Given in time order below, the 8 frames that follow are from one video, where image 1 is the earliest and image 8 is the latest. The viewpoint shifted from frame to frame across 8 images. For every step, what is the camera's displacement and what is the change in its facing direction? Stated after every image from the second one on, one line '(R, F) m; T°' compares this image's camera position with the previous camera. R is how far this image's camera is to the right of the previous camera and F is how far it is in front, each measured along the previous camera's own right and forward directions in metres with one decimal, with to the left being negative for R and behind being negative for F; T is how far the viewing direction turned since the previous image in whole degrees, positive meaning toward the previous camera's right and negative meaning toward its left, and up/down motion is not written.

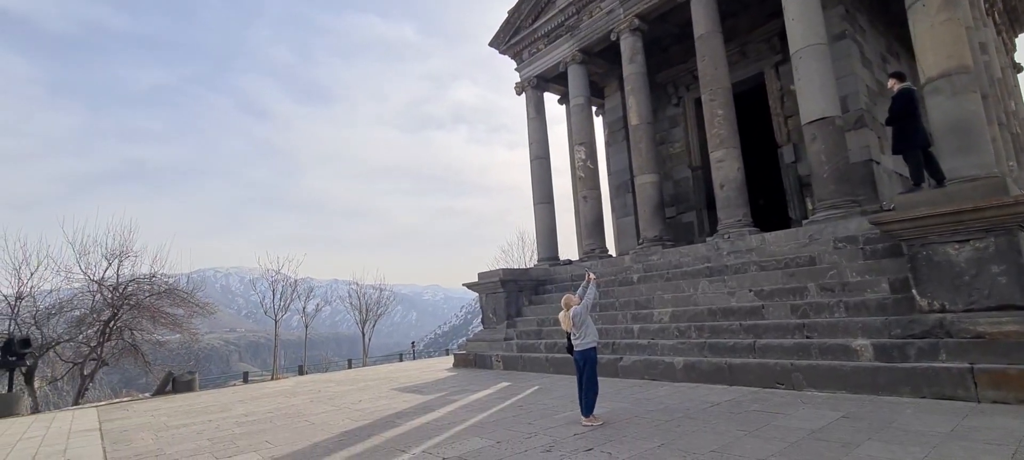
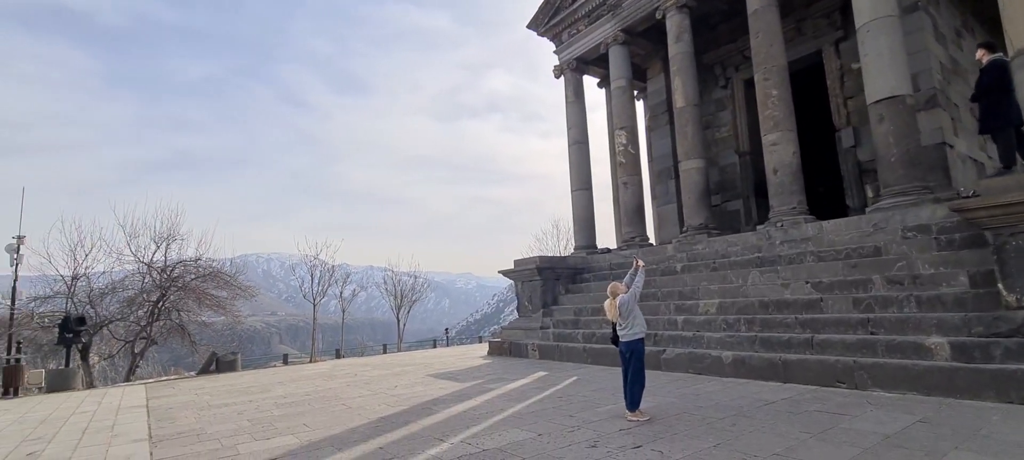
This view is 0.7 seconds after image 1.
(-0.1, +0.3) m; -4°
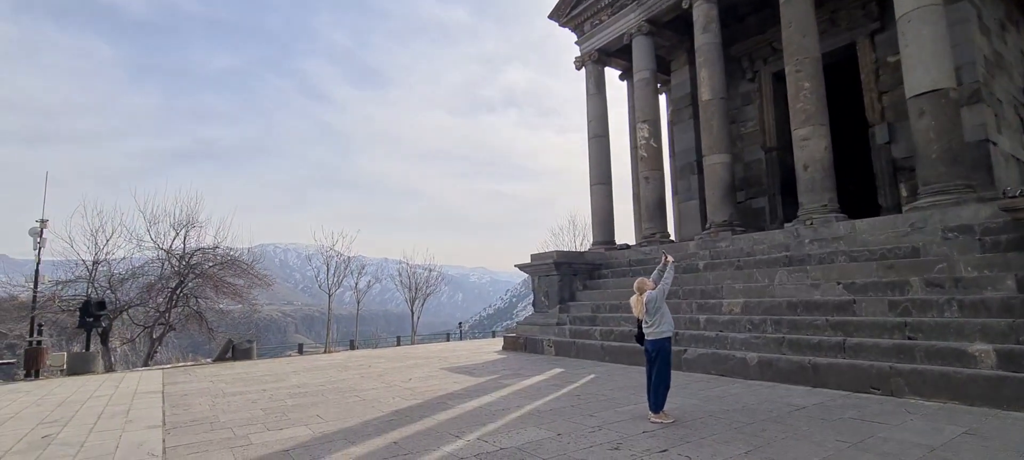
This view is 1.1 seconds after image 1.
(-0.1, +0.2) m; -2°
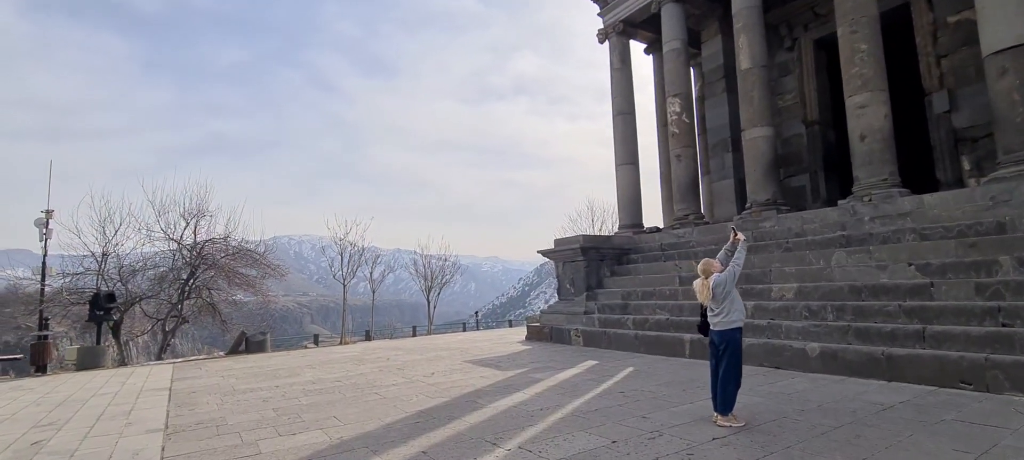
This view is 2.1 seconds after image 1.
(-0.3, +0.7) m; -1°
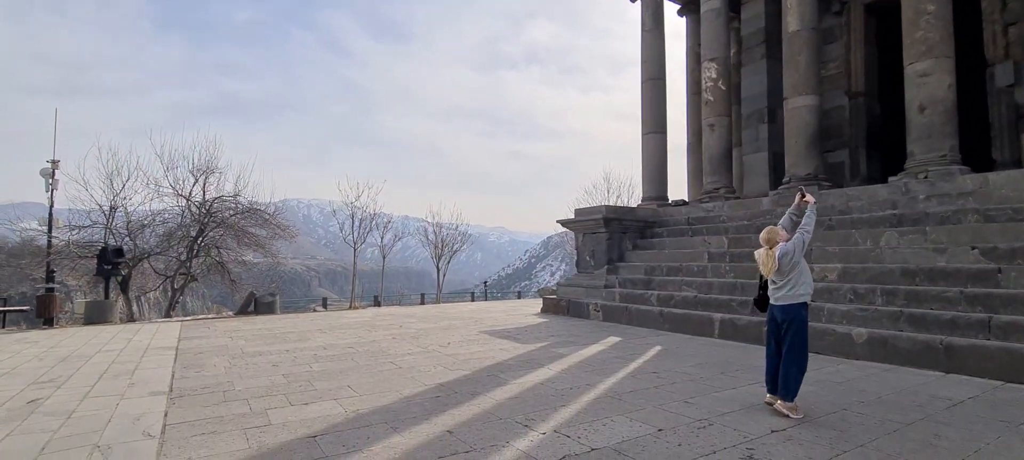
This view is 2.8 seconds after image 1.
(-0.3, +0.5) m; -1°
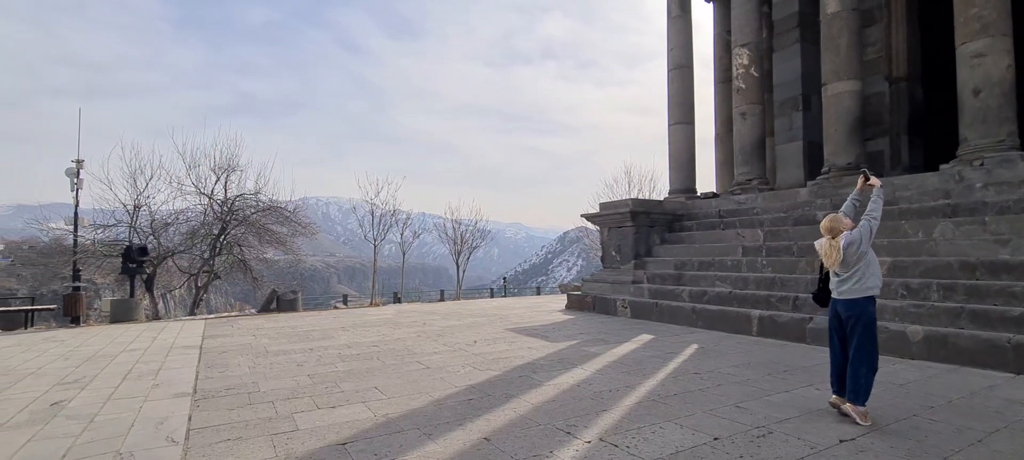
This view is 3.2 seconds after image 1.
(-0.2, +0.3) m; -2°
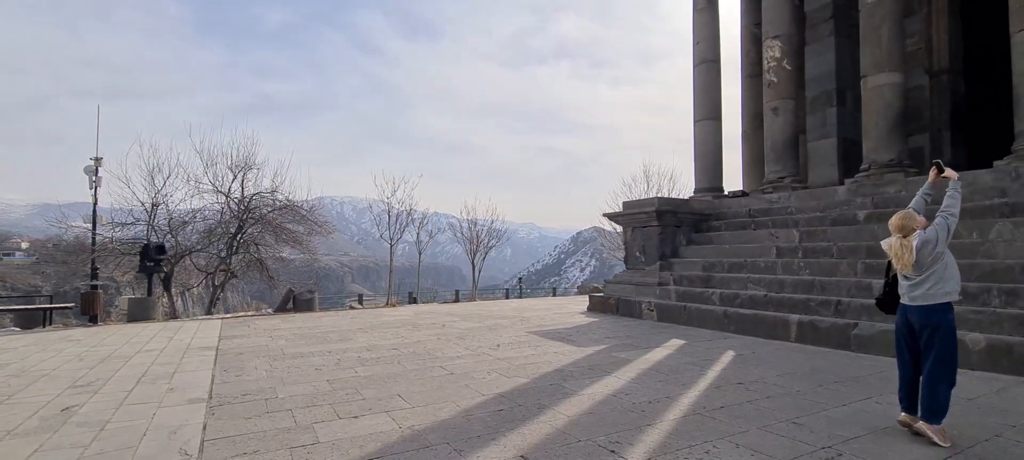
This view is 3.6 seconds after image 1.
(-0.2, +0.3) m; -1°
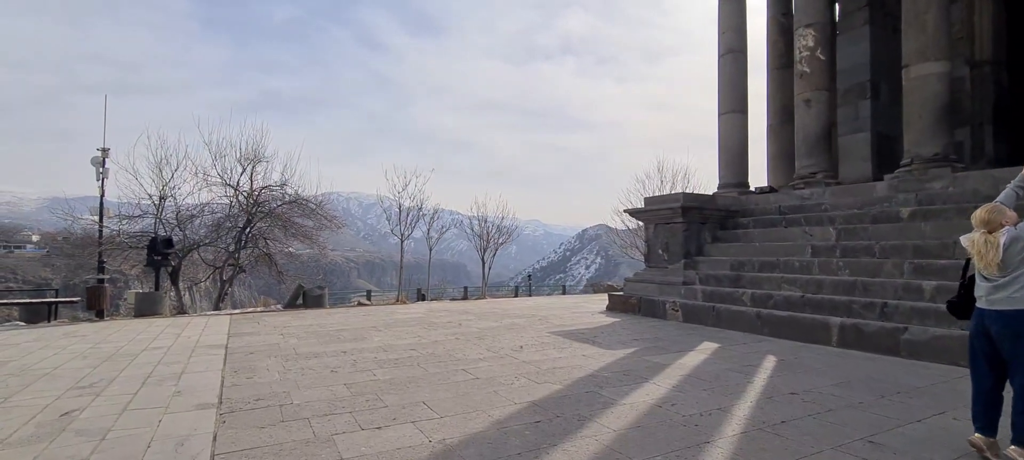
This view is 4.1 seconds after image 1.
(-0.3, +0.4) m; -1°
